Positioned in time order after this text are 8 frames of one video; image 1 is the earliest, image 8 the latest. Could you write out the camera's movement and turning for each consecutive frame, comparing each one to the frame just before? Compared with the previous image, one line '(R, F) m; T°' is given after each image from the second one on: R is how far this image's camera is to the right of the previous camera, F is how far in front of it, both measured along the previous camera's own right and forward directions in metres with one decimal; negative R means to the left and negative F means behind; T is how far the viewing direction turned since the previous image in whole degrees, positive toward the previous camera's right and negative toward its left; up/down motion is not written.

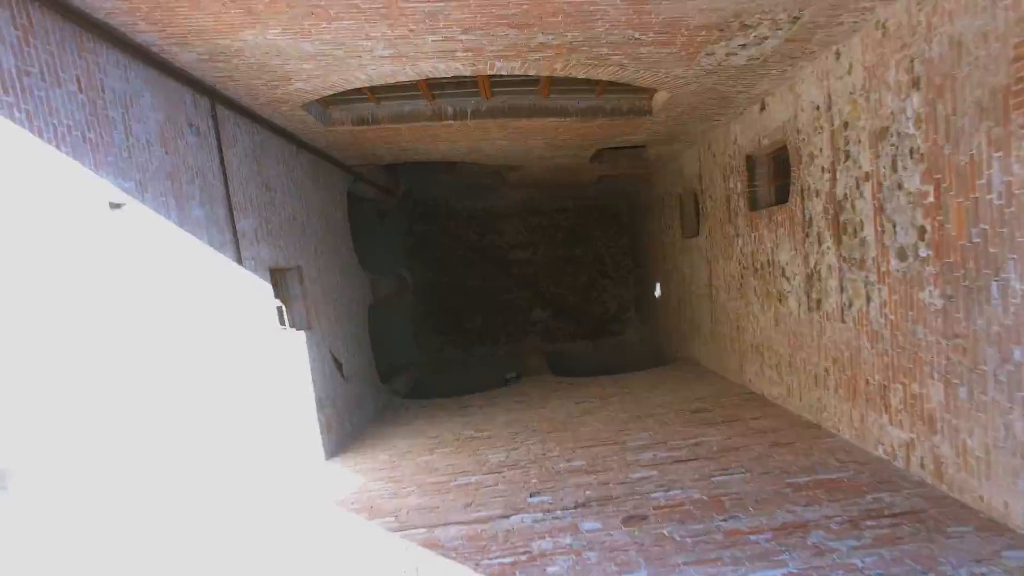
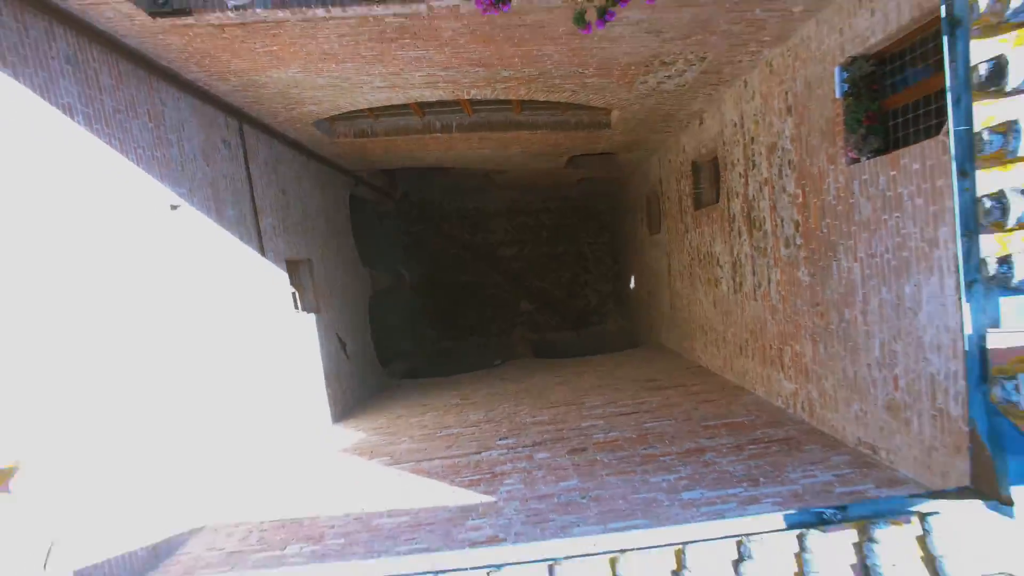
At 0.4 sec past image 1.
(+0.4, -0.8) m; 0°
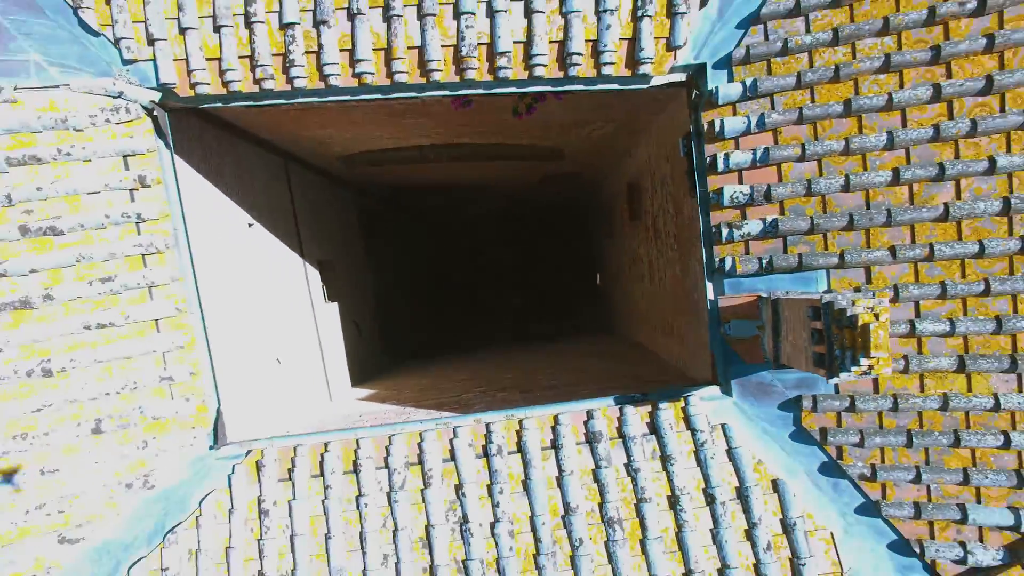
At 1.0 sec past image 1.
(+0.5, -1.6) m; 0°
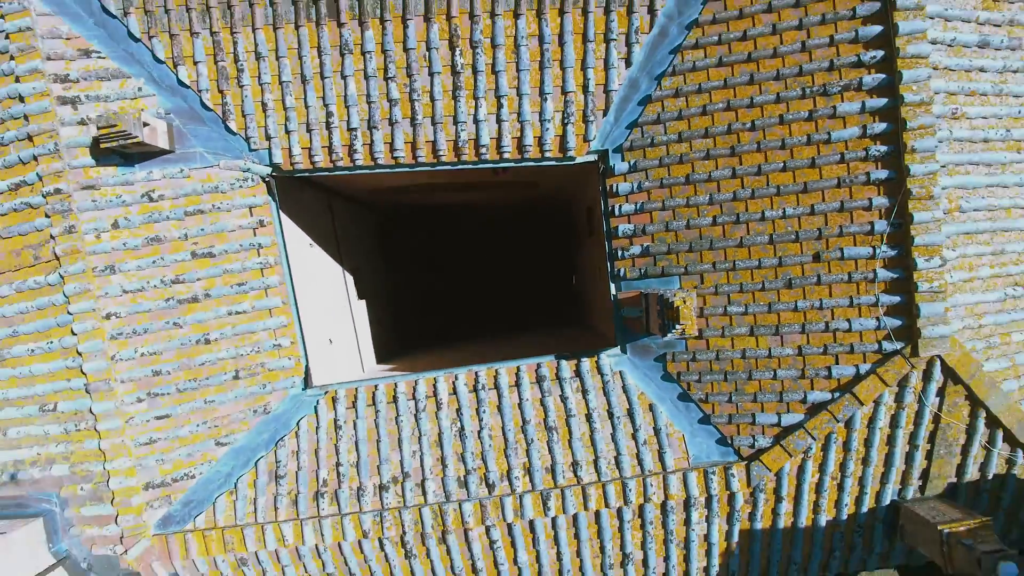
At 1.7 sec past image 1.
(+0.4, -2.0) m; 0°
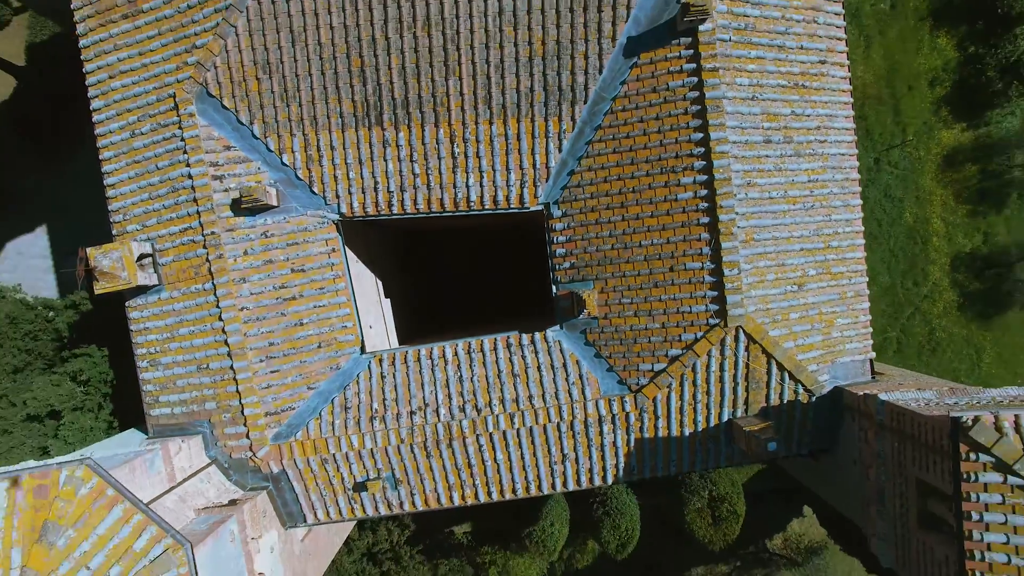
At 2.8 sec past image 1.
(+0.6, -3.1) m; 0°
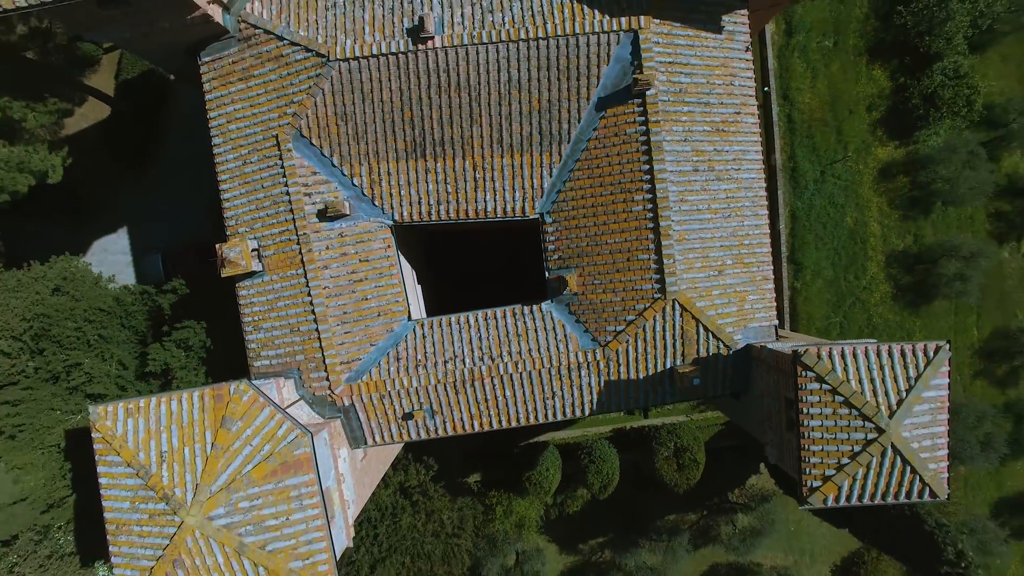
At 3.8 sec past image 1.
(-0.2, -3.2) m; 0°
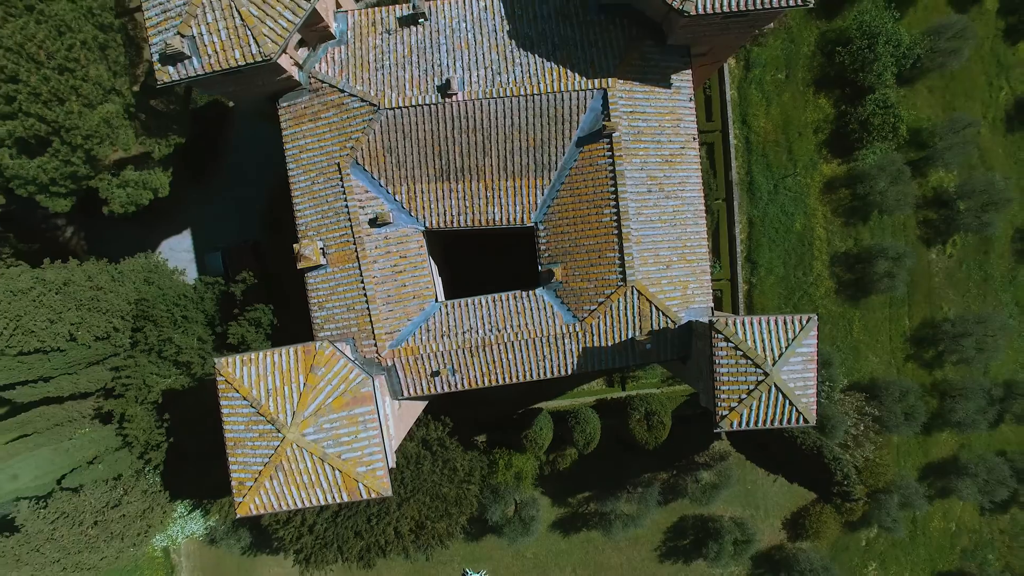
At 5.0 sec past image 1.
(-0.1, -3.8) m; 0°
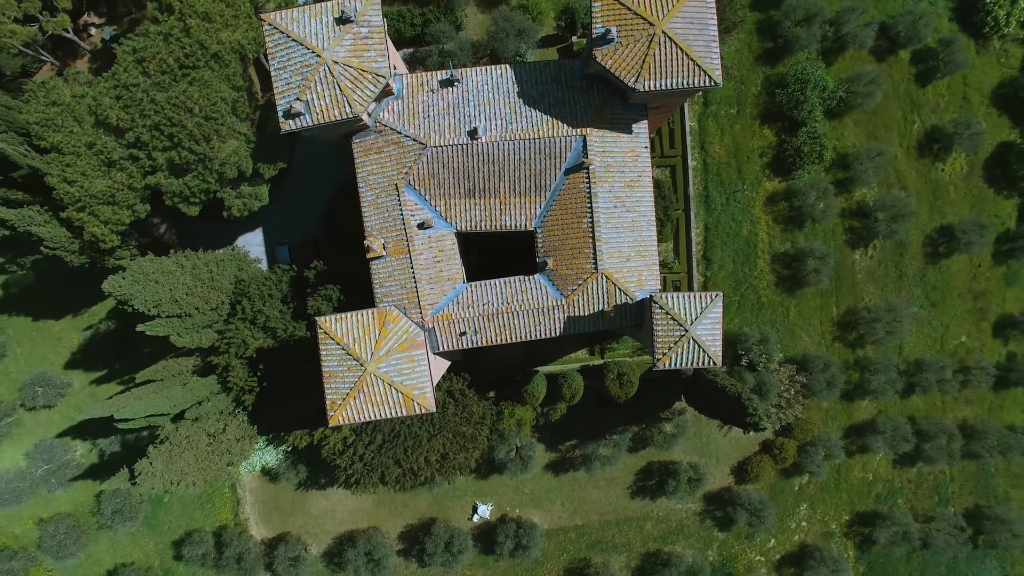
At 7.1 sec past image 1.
(-0.4, -6.1) m; 0°
